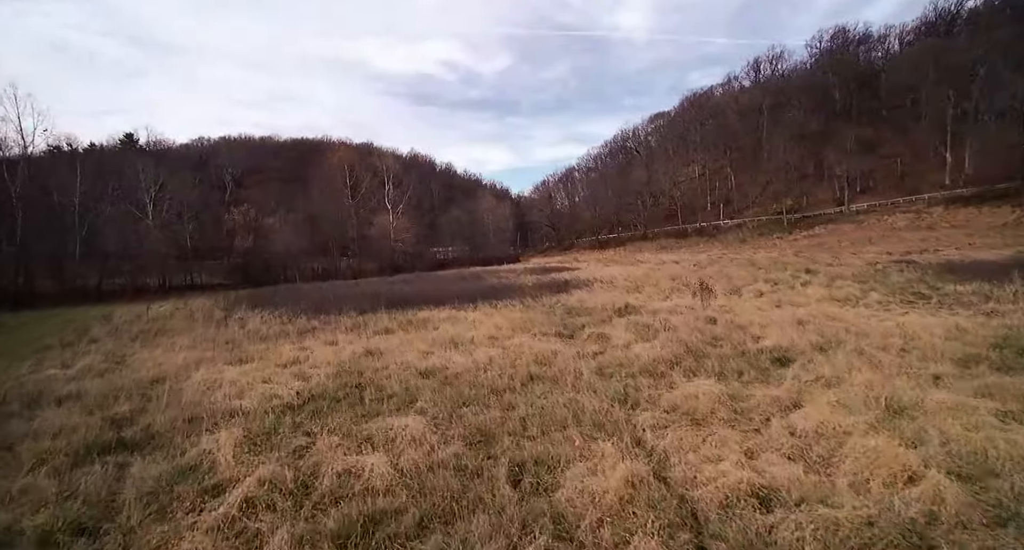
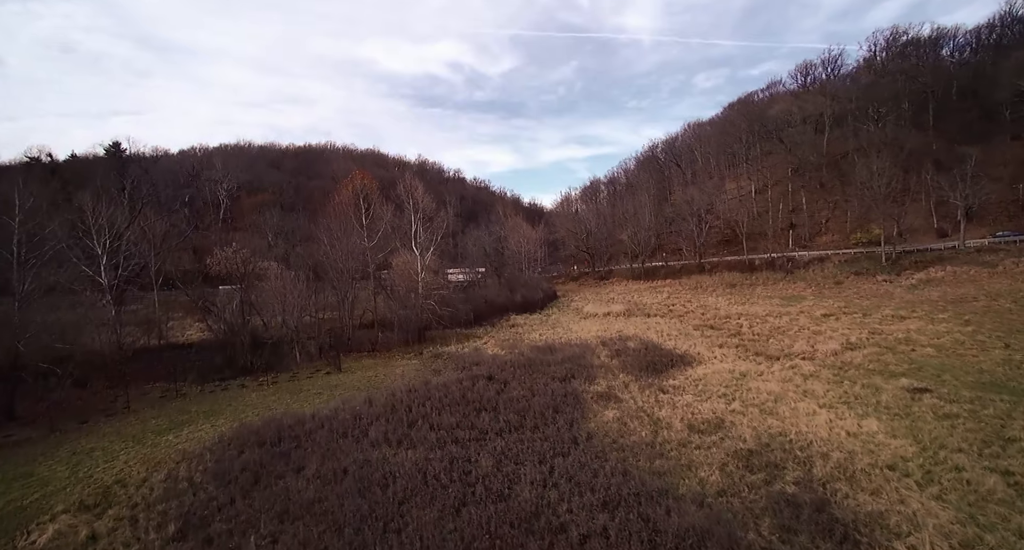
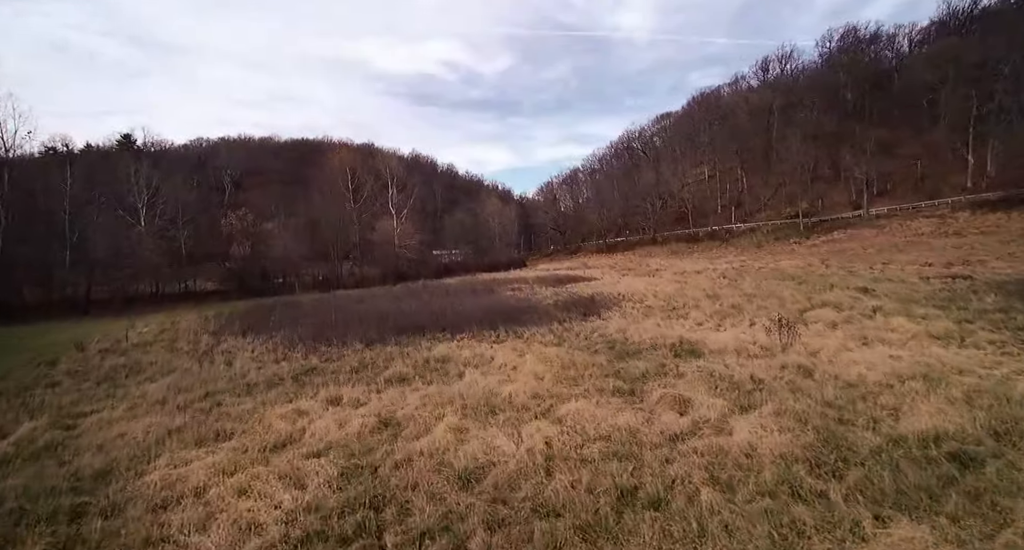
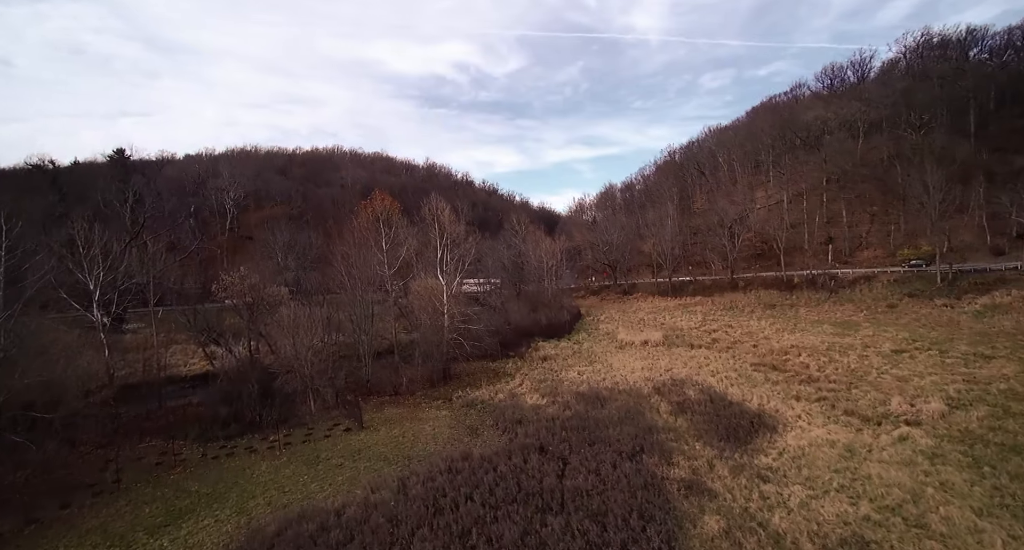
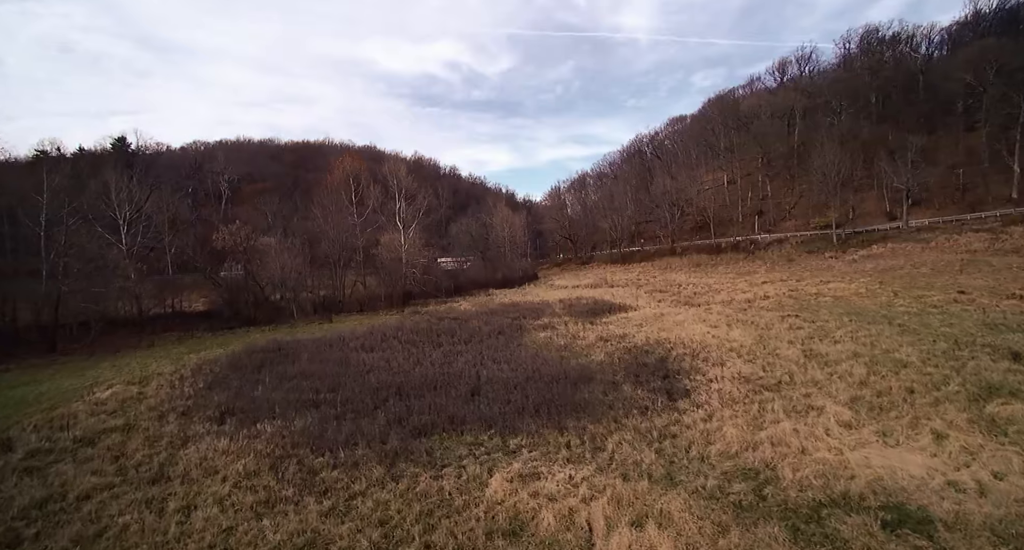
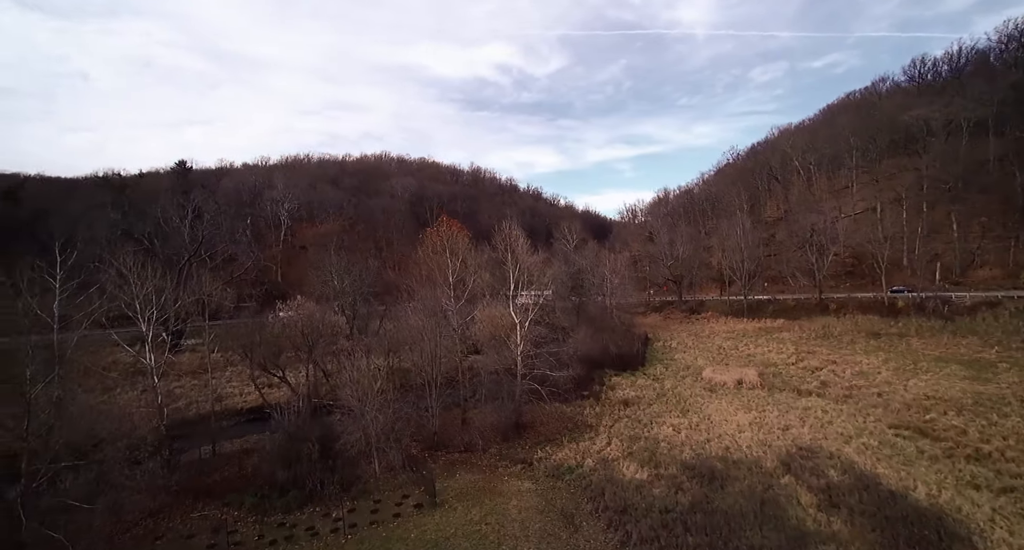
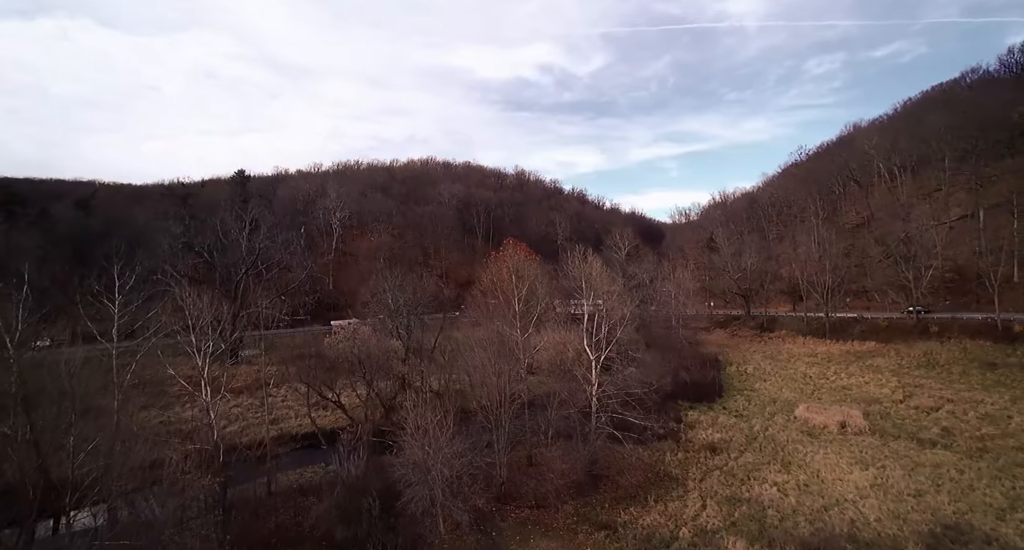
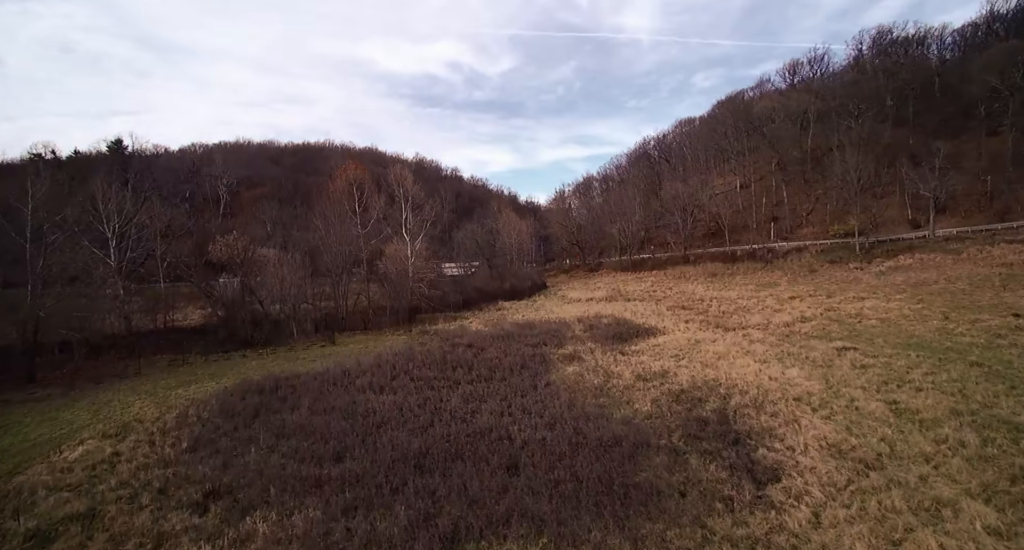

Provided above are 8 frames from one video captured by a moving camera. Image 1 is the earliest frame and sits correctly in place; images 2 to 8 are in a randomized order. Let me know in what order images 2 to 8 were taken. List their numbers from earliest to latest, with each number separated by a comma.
3, 5, 8, 2, 4, 6, 7
